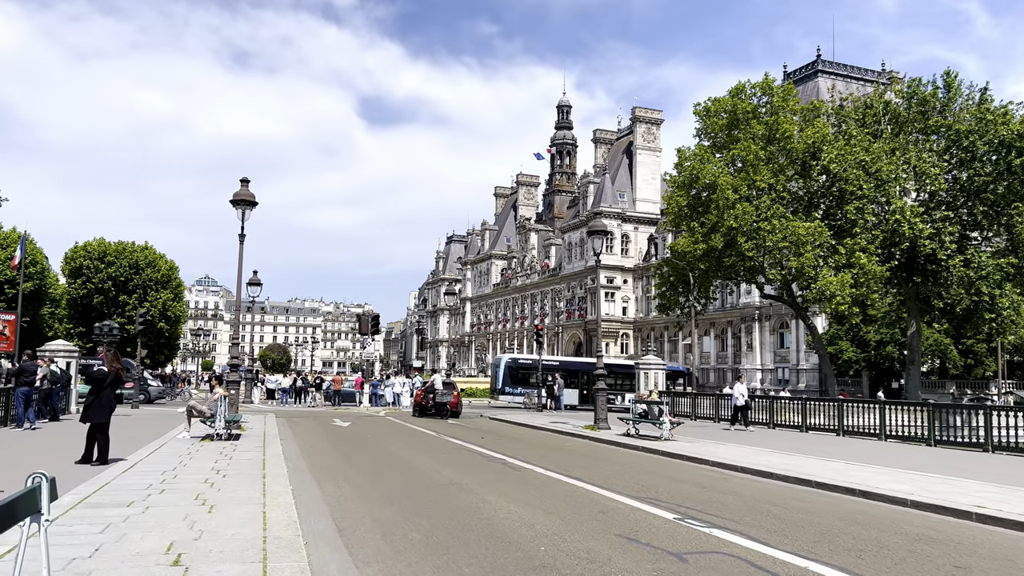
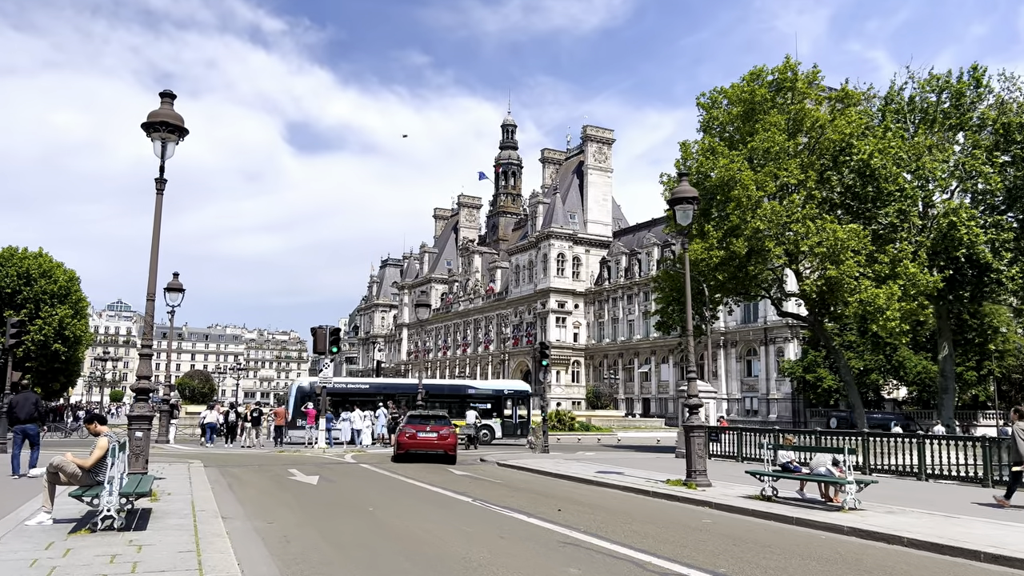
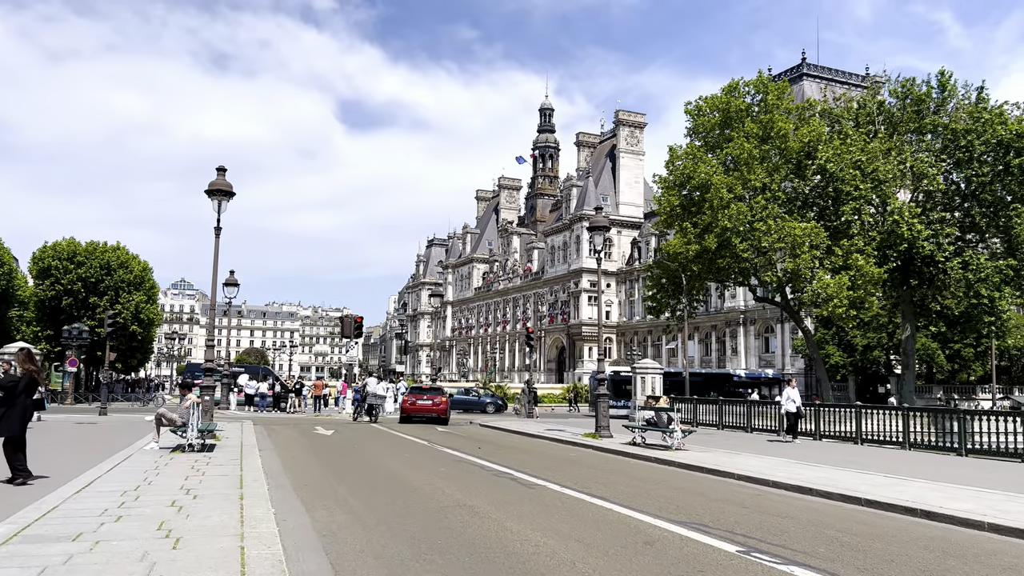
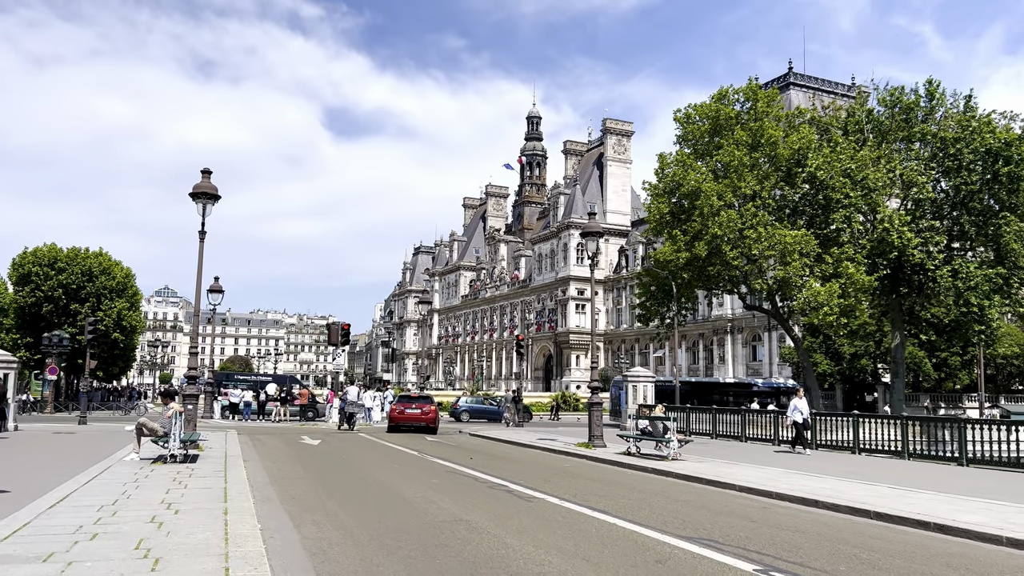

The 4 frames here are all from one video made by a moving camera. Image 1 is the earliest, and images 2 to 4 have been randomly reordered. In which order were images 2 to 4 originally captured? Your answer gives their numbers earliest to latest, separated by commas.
3, 4, 2
